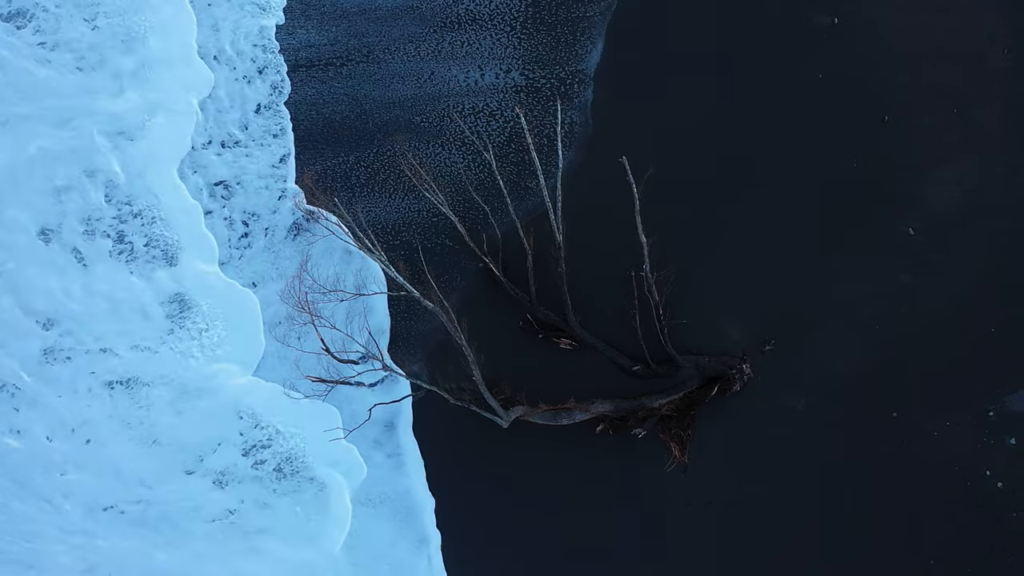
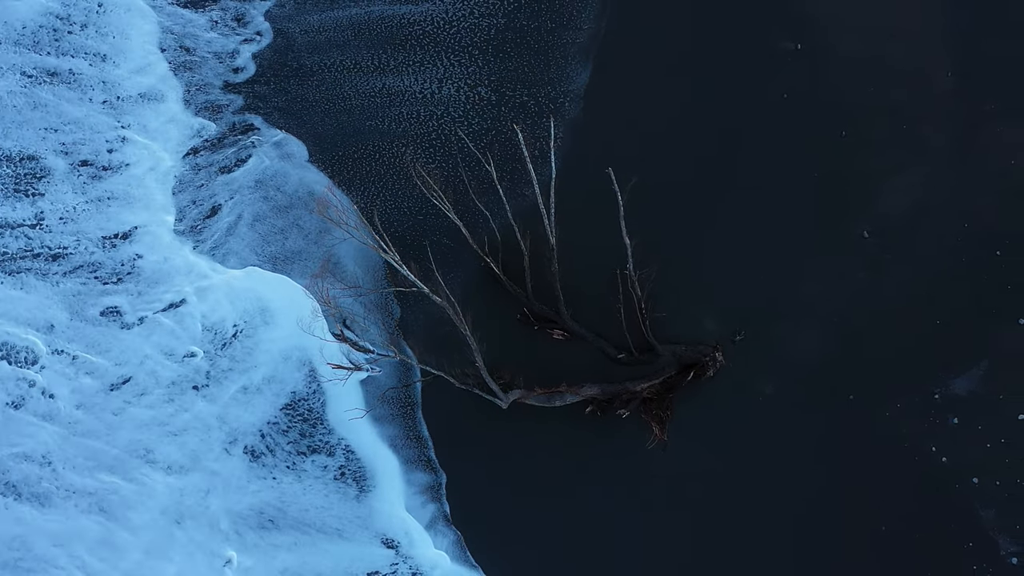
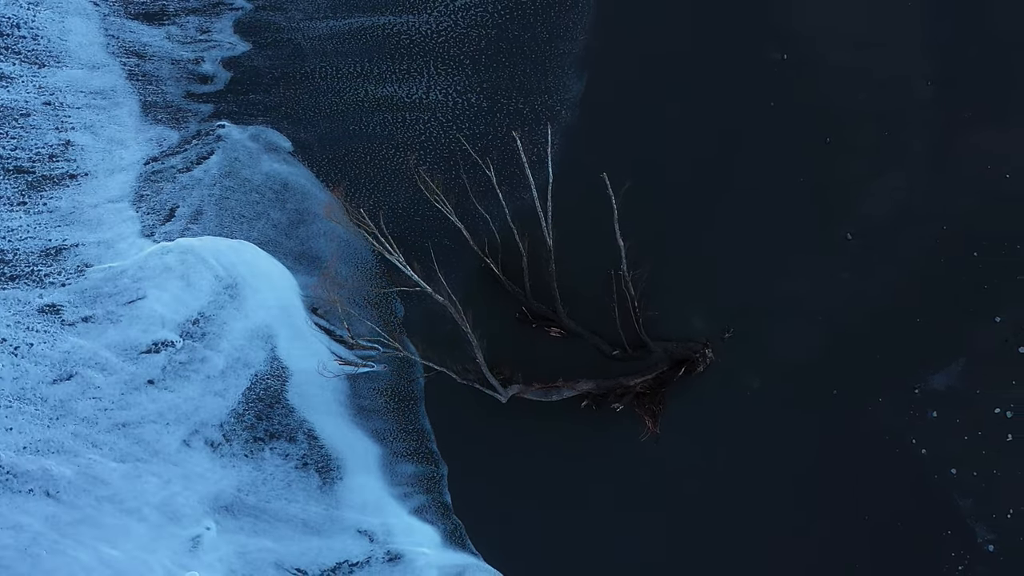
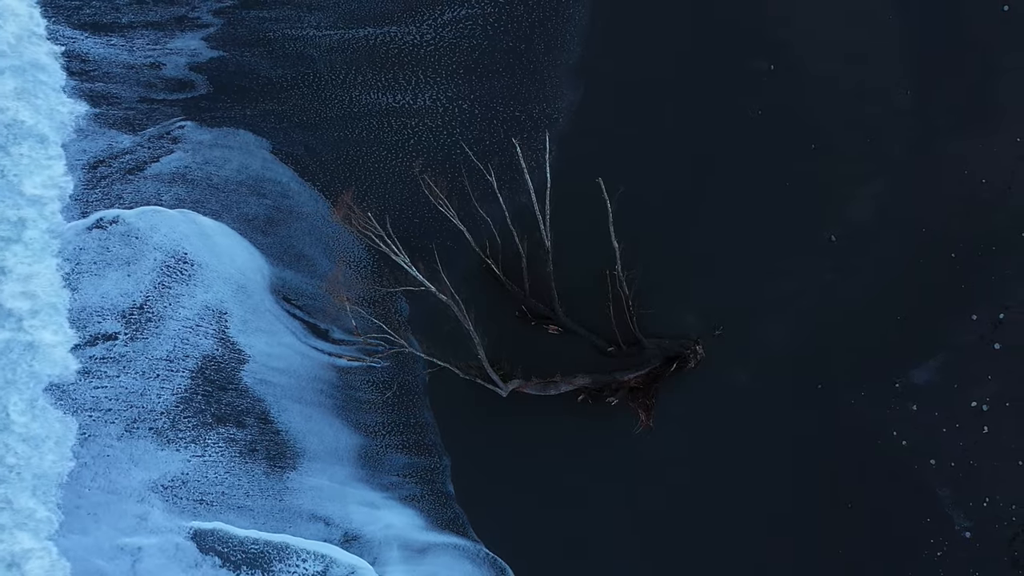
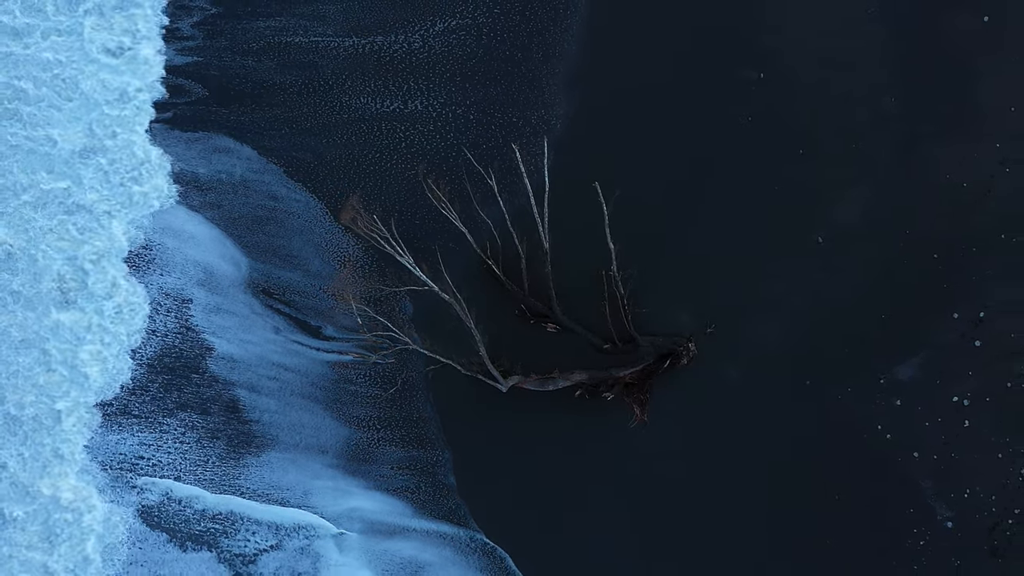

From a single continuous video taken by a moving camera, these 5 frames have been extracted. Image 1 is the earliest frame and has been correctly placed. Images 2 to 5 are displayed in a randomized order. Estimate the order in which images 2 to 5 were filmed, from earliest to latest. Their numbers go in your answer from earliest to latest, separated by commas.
2, 3, 4, 5
